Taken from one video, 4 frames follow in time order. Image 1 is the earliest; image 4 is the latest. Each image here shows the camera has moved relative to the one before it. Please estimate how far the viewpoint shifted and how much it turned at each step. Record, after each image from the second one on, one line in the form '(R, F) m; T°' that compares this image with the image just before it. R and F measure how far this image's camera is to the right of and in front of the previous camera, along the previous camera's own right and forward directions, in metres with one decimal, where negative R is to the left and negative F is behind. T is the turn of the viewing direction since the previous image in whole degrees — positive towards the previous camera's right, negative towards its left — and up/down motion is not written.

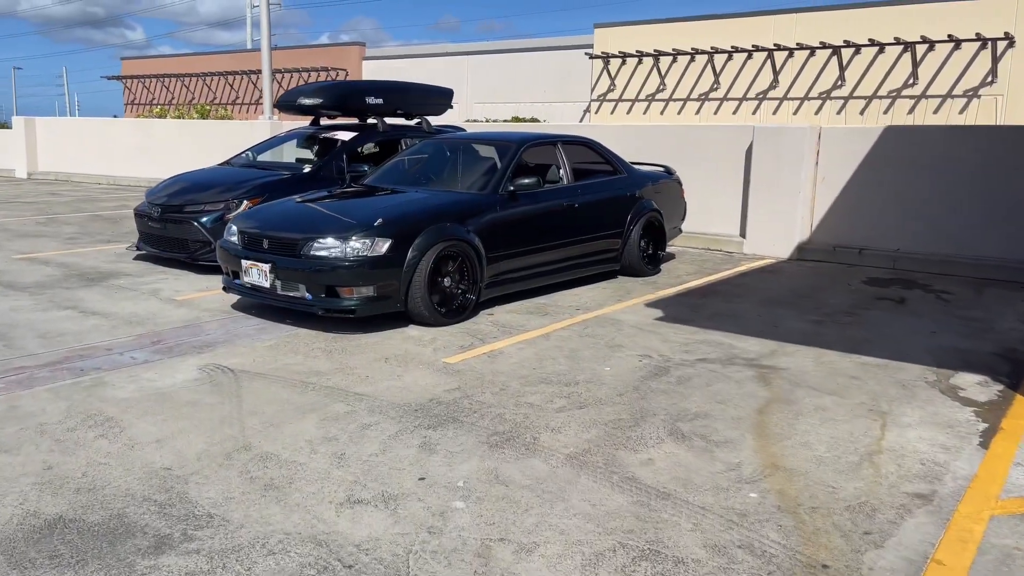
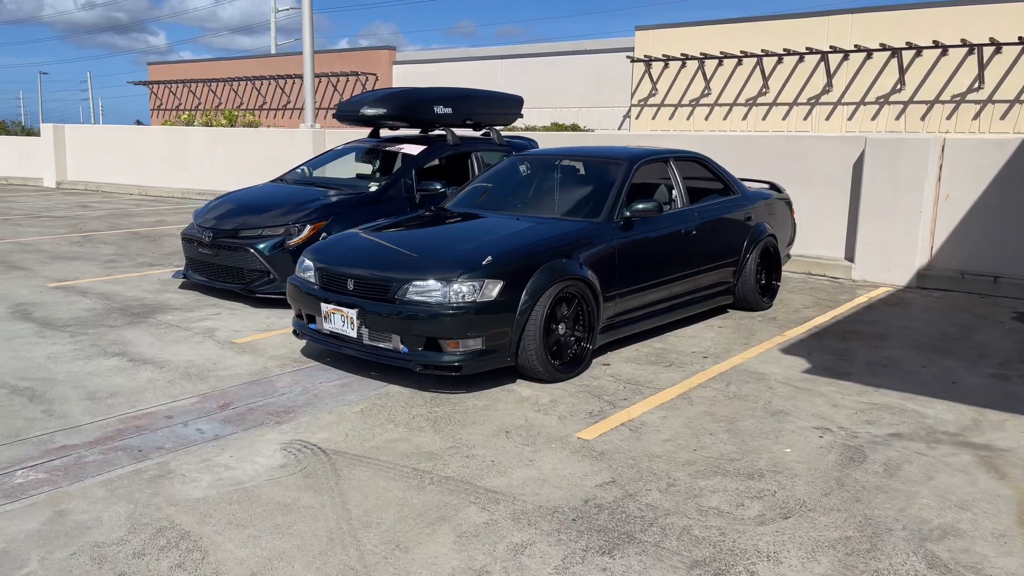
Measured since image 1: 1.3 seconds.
(-0.7, +1.0) m; -1°
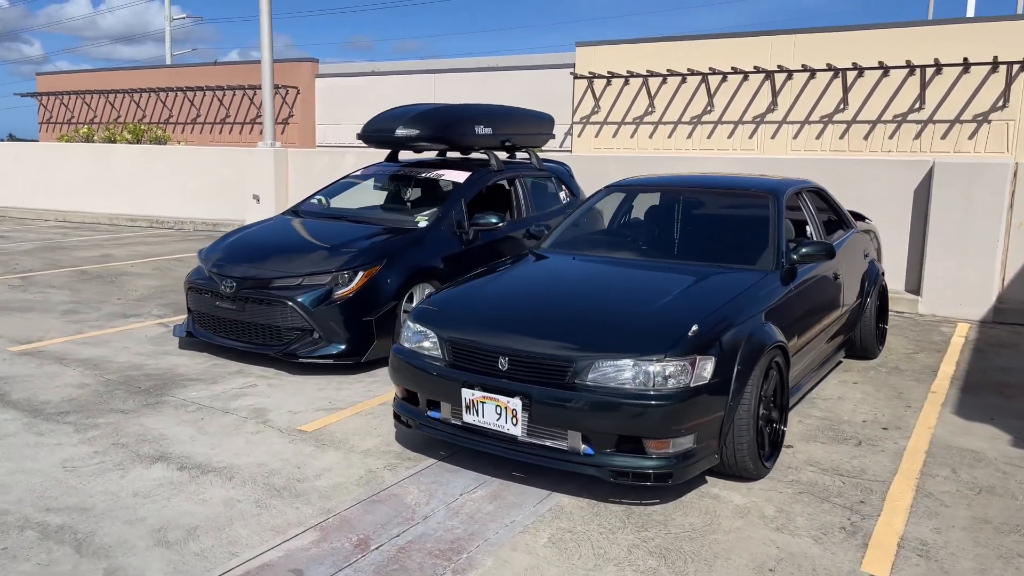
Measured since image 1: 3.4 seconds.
(-1.4, +1.2) m; +7°
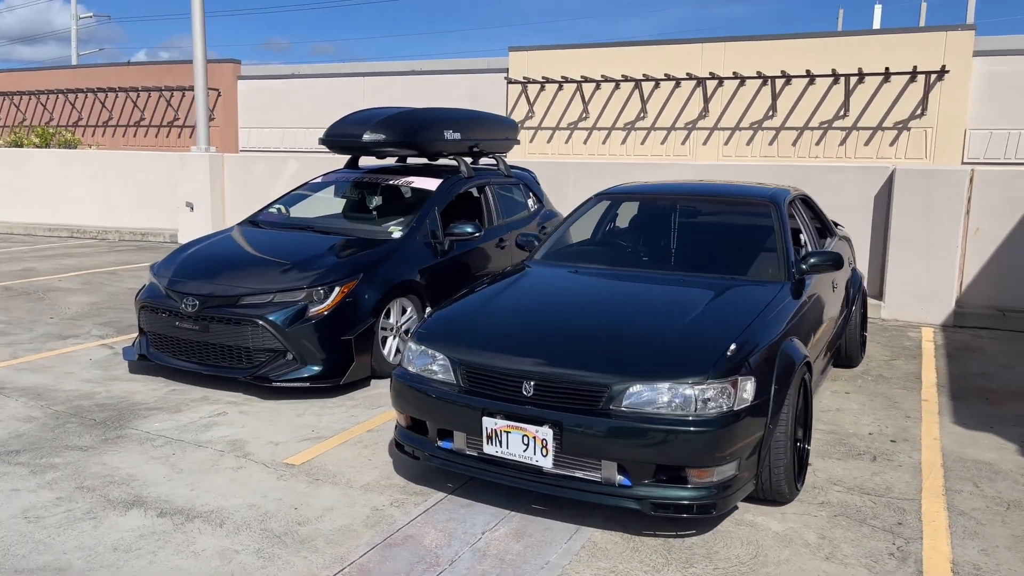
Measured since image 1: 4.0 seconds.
(-0.4, +0.3) m; +5°
